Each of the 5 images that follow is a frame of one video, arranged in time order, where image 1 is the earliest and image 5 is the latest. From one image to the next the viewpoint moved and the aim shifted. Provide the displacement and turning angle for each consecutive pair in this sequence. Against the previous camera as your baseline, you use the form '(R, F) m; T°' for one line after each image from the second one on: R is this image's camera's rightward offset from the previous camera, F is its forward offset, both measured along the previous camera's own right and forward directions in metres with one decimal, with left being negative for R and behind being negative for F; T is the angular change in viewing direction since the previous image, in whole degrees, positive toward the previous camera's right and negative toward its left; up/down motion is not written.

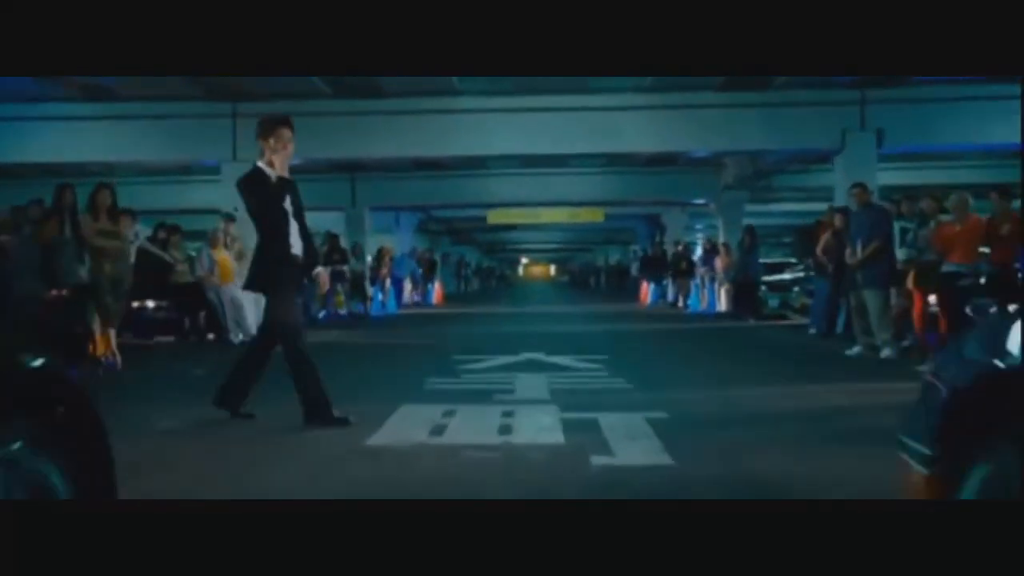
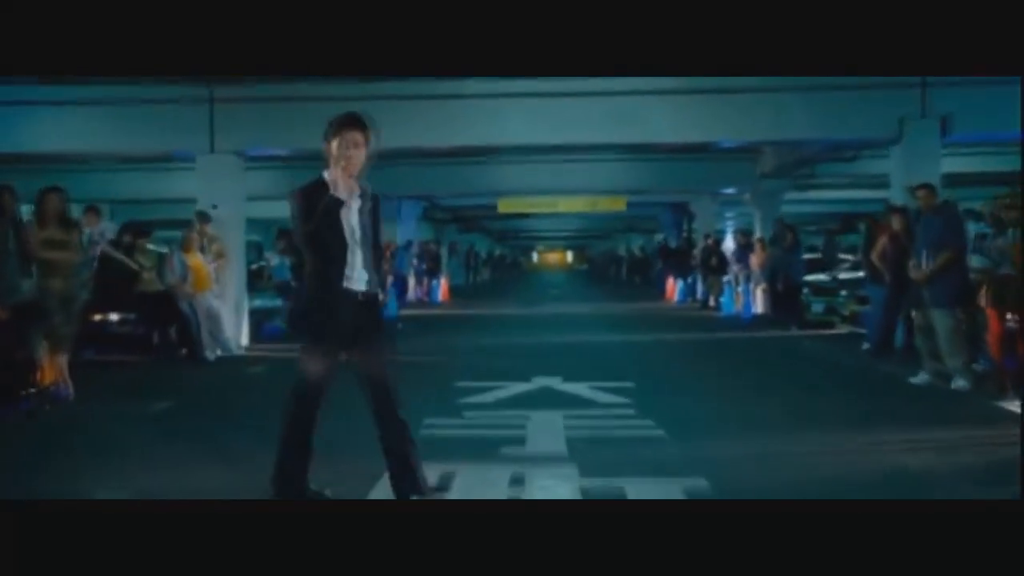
(0.0, +1.3) m; -1°
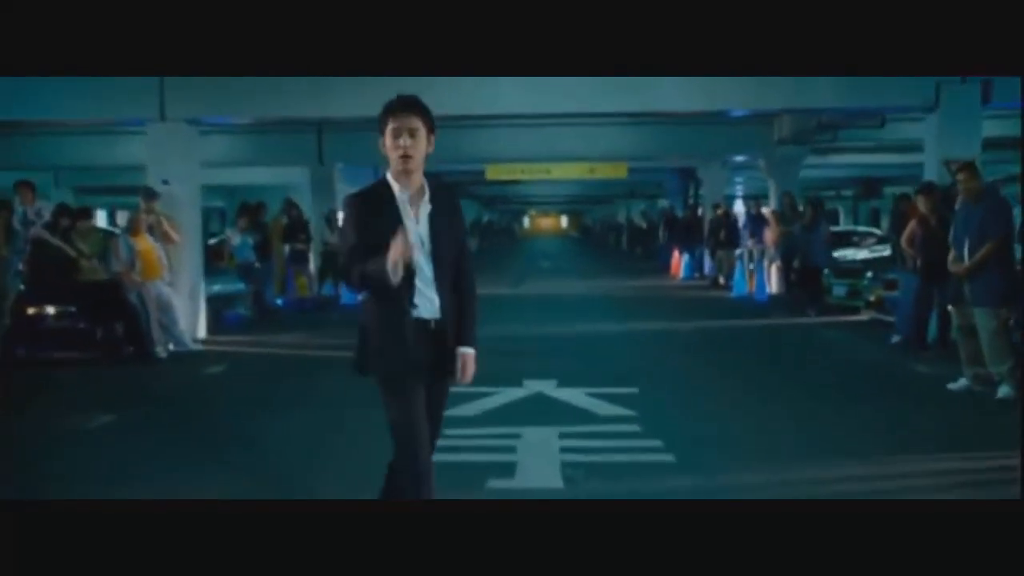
(0.0, +1.1) m; 0°
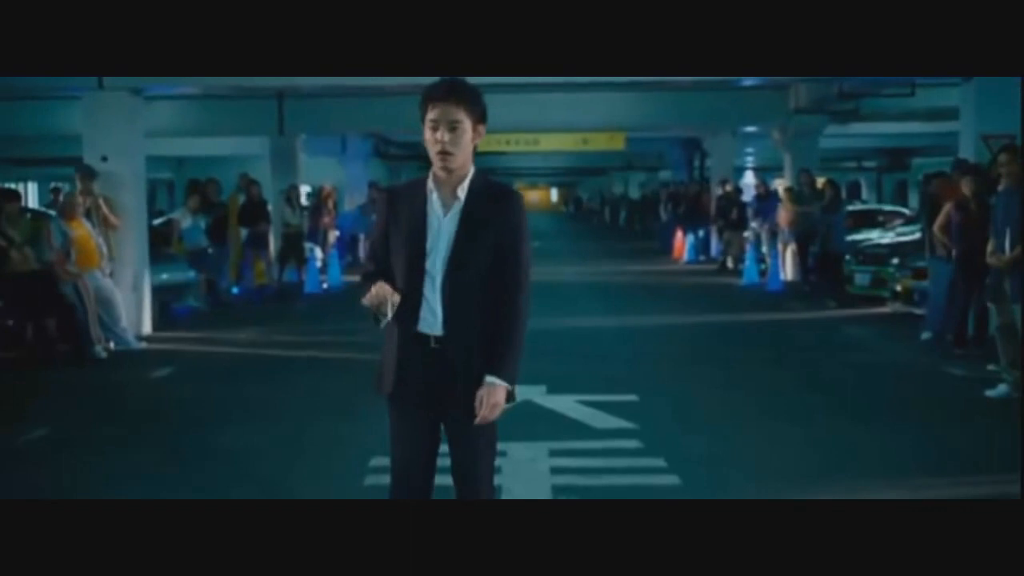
(+0.1, +1.0) m; 0°
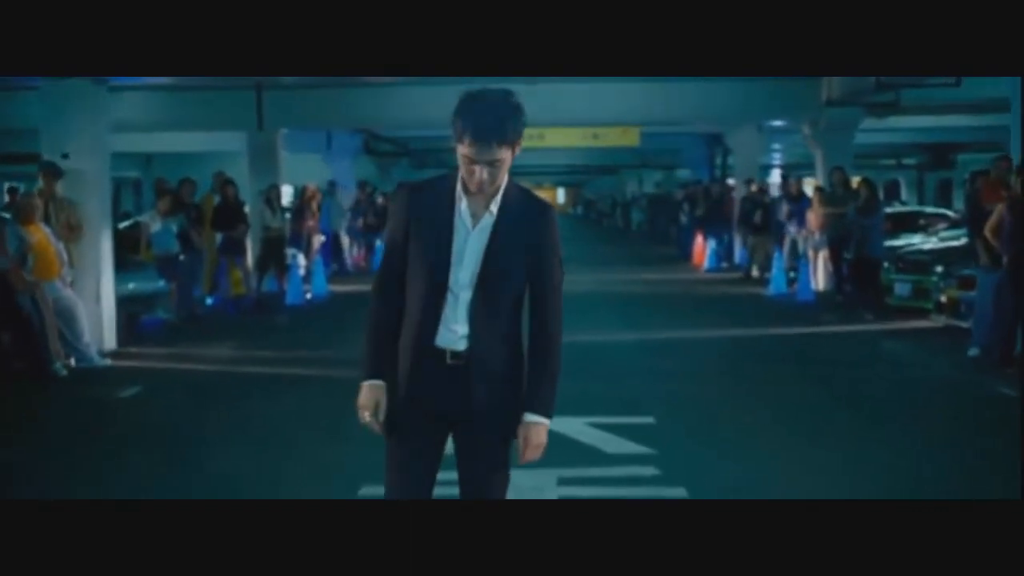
(0.0, +0.8) m; 0°
